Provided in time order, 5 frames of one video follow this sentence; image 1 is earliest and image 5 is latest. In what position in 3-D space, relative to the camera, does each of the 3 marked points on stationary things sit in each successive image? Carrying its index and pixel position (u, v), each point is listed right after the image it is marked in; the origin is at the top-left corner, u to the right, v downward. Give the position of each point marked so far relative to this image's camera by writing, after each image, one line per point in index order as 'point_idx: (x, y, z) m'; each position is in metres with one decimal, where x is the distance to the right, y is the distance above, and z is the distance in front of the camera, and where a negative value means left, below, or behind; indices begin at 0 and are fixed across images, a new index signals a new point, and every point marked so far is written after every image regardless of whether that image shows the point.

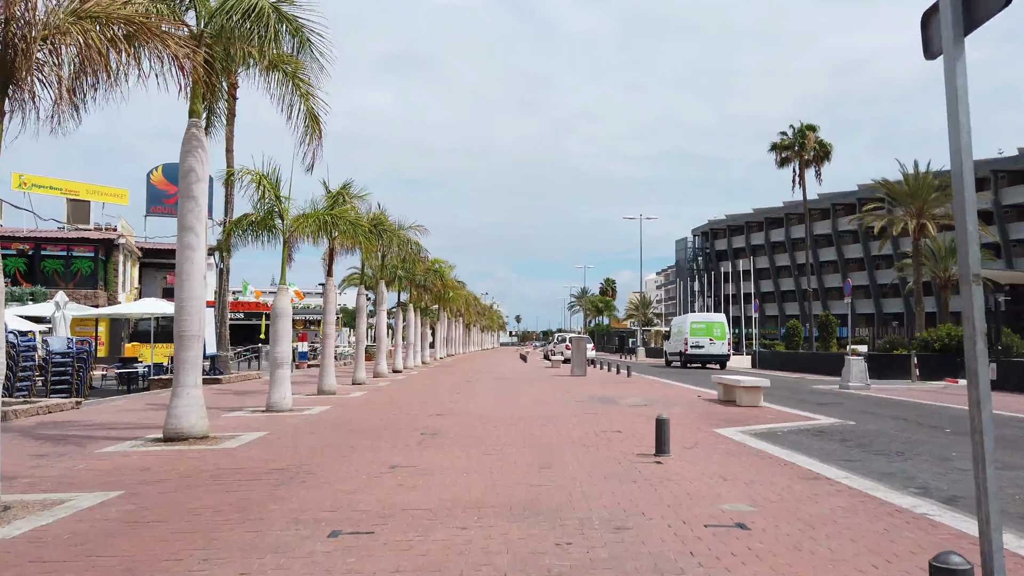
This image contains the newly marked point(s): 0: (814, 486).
0: (+2.9, -1.9, +7.2) m
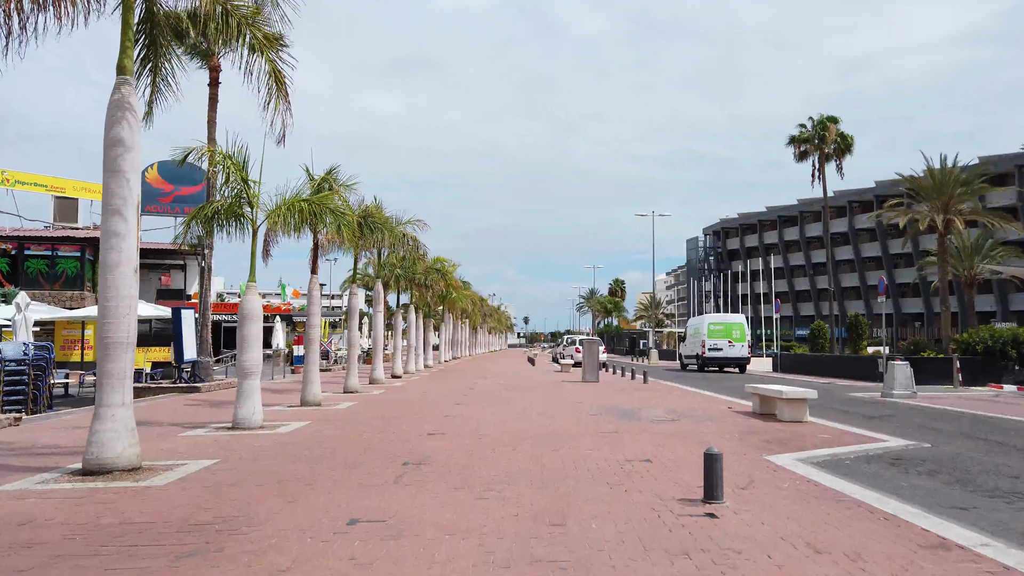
0: (+2.9, -1.8, +4.9) m
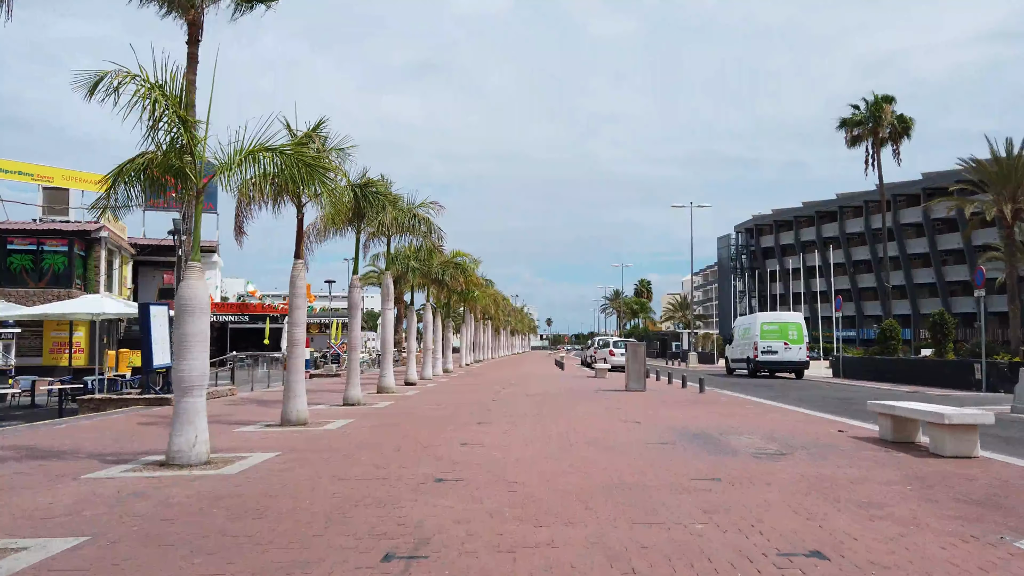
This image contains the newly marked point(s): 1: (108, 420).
0: (+3.2, -1.5, +0.8) m
1: (-8.4, -2.7, +15.6) m
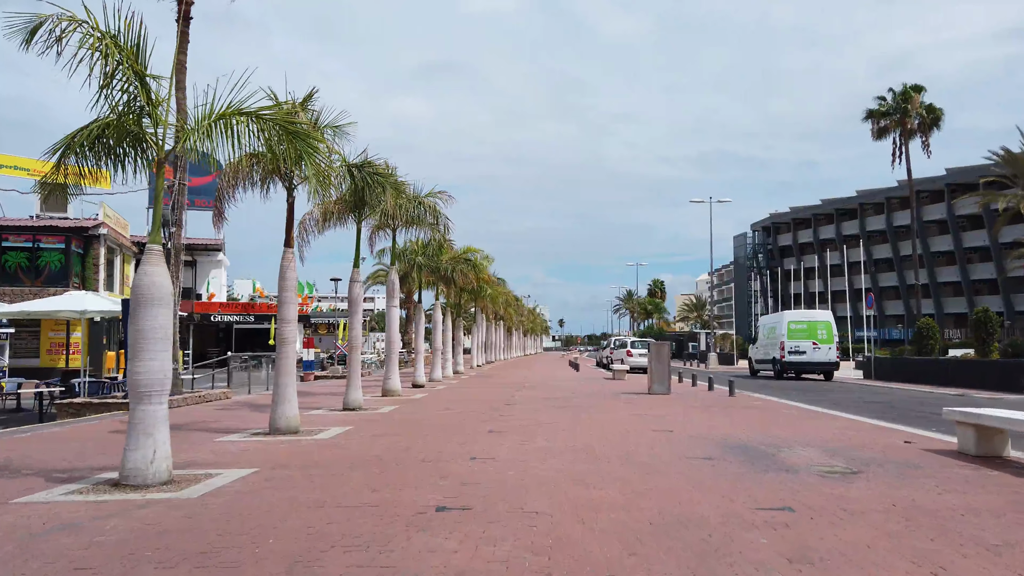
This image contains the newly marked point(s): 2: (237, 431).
0: (+3.3, -1.4, -0.9) m
1: (-8.1, -2.6, +14.1) m
2: (-4.9, -2.5, +13.3) m
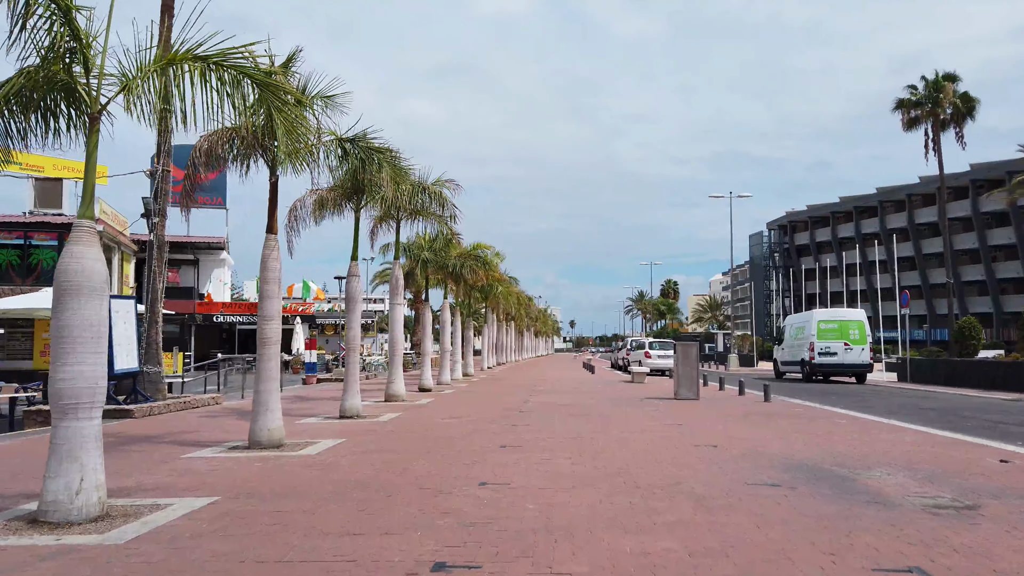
0: (+3.3, -1.2, -2.7) m
1: (-7.9, -2.5, +12.4) m
2: (-4.7, -2.4, +11.6) m
